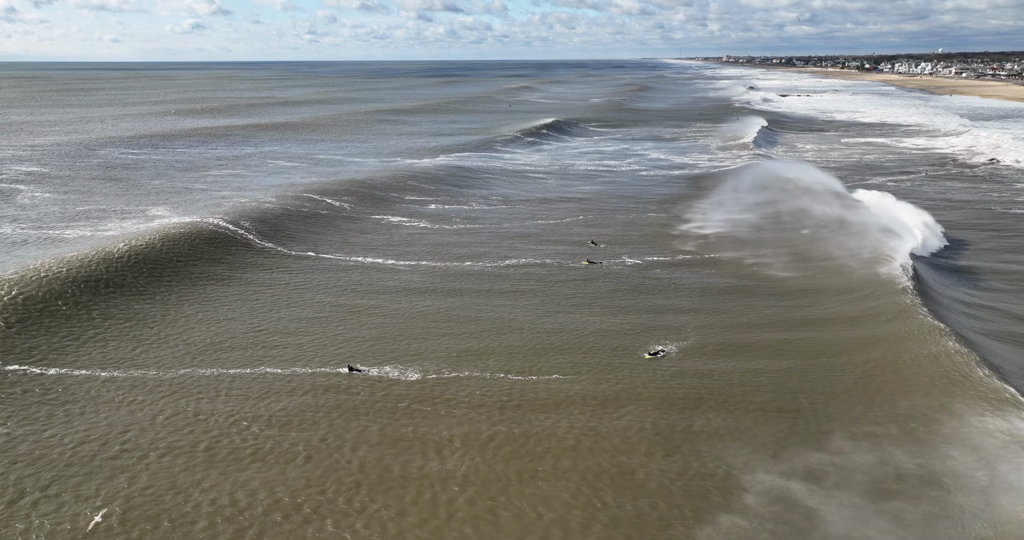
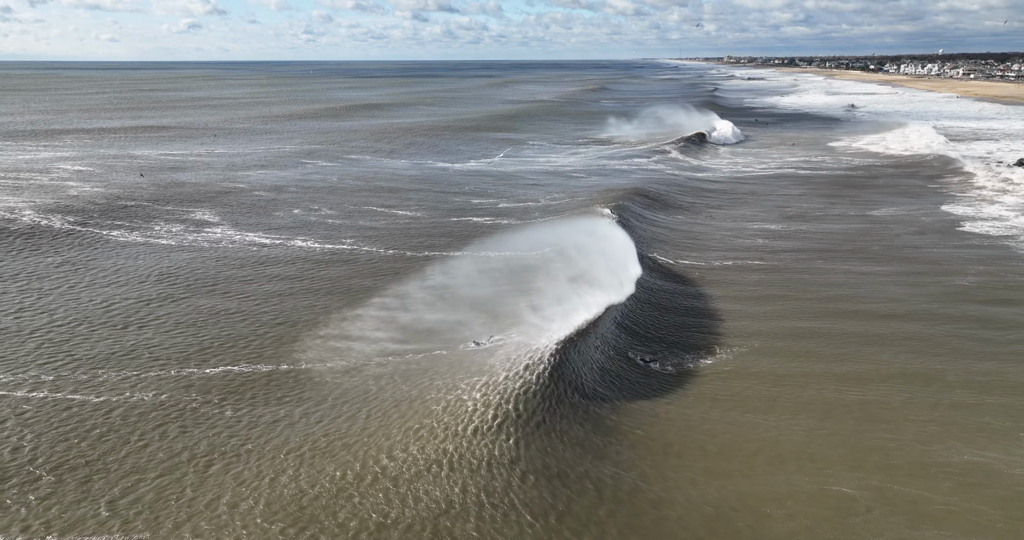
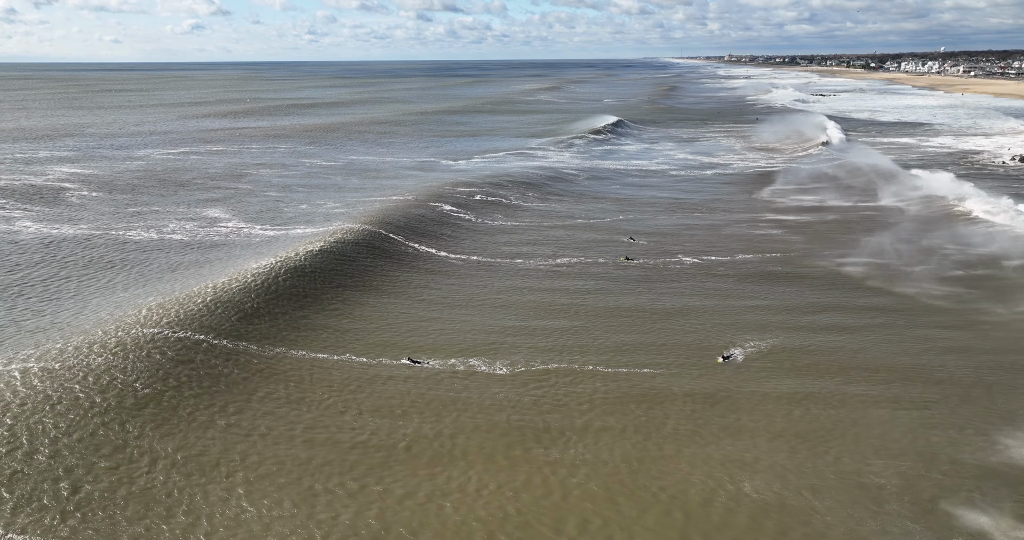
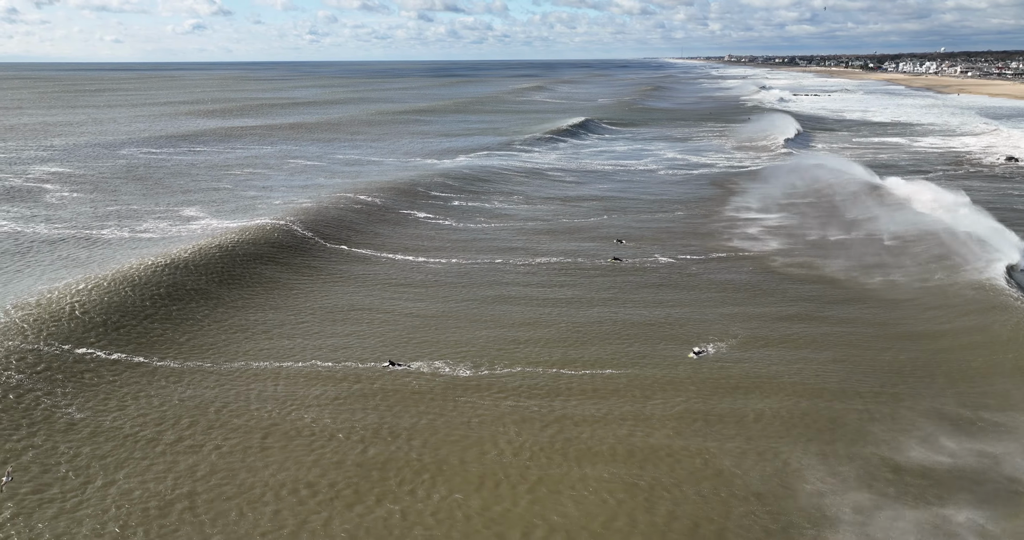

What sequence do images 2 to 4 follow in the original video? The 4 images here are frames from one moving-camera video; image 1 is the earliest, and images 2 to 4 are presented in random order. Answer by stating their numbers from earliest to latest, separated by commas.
4, 3, 2
